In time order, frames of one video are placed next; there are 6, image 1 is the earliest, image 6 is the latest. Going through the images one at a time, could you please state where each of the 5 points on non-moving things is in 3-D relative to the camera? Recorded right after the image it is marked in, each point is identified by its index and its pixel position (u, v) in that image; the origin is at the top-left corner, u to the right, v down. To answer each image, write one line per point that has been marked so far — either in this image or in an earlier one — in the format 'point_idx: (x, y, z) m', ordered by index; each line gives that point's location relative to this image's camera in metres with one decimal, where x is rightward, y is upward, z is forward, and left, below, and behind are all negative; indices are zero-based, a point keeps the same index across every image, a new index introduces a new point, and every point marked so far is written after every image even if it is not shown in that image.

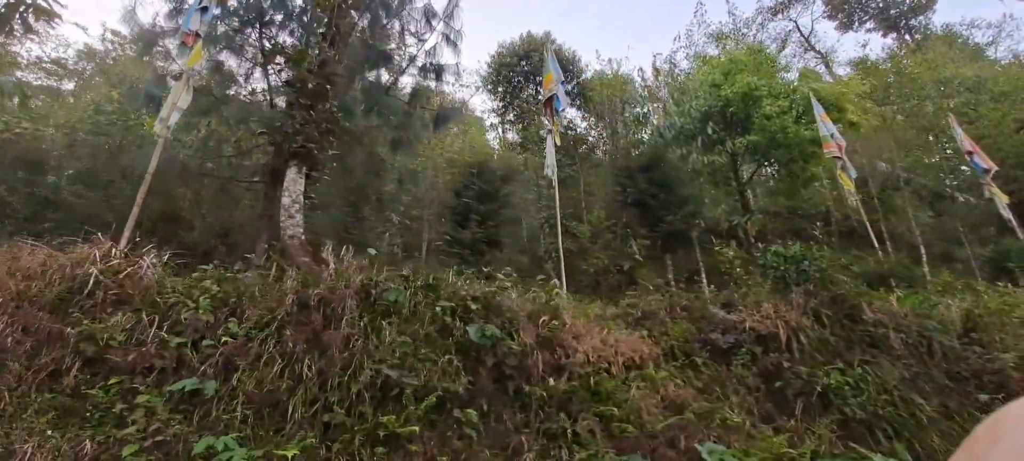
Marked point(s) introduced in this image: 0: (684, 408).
0: (+1.6, -1.7, +4.6) m
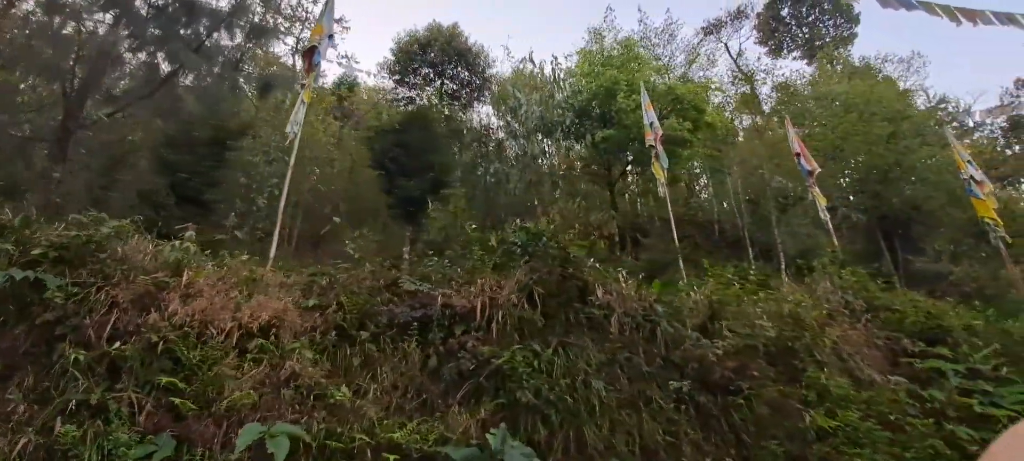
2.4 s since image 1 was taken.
0: (-1.8, -1.2, +3.9) m
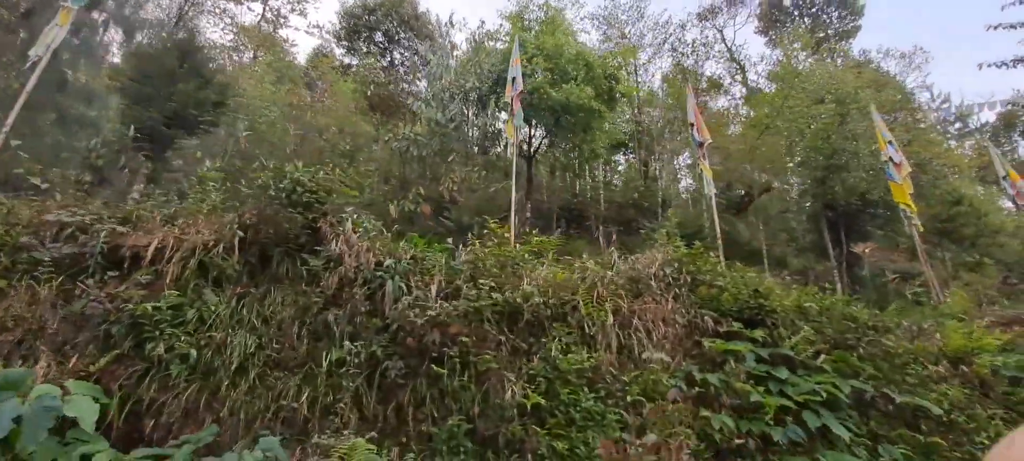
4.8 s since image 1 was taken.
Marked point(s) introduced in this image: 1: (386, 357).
0: (-4.6, -0.5, +3.2) m
1: (-1.1, -1.1, +4.1) m
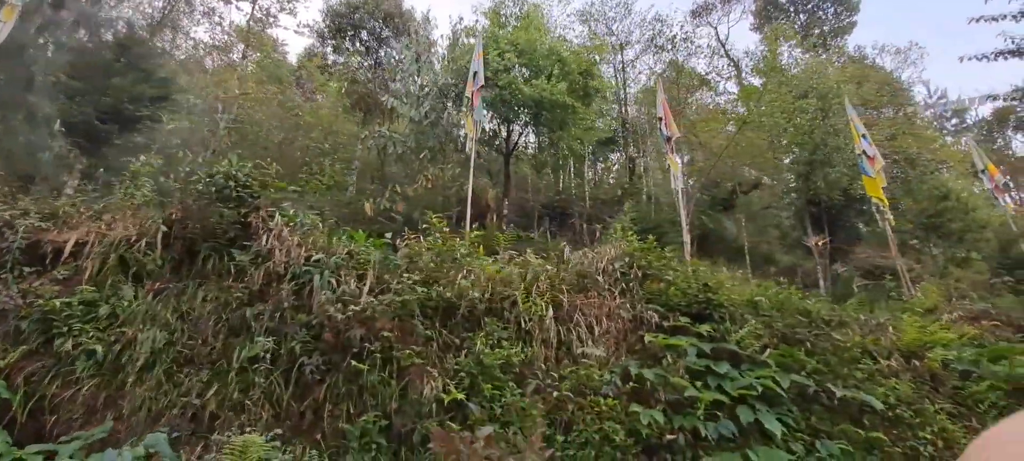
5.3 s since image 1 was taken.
0: (-5.3, -0.5, +3.2) m
1: (-1.7, -1.0, +4.1) m
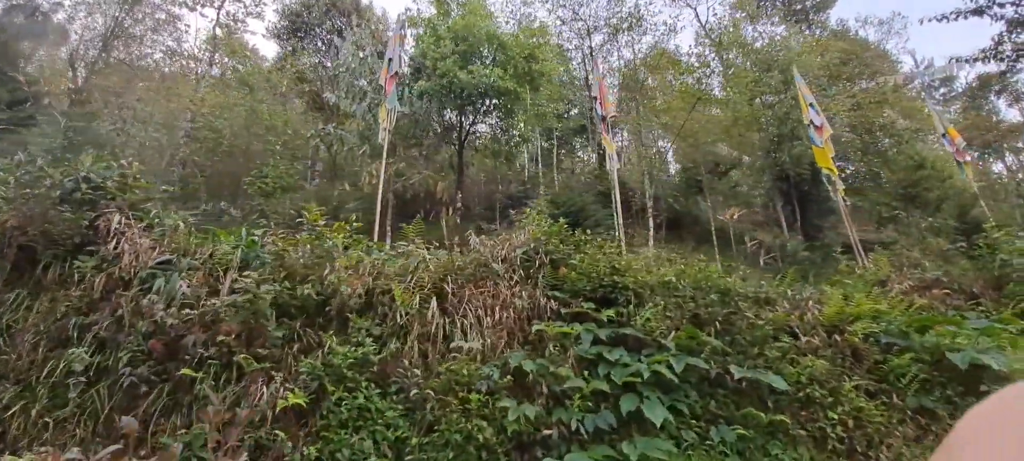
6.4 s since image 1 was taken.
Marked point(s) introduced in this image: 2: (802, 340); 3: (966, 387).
0: (-6.4, -0.7, +2.9) m
1: (-2.9, -1.0, +3.7) m
2: (+3.1, -1.2, +5.2) m
3: (+4.4, -1.5, +4.8) m
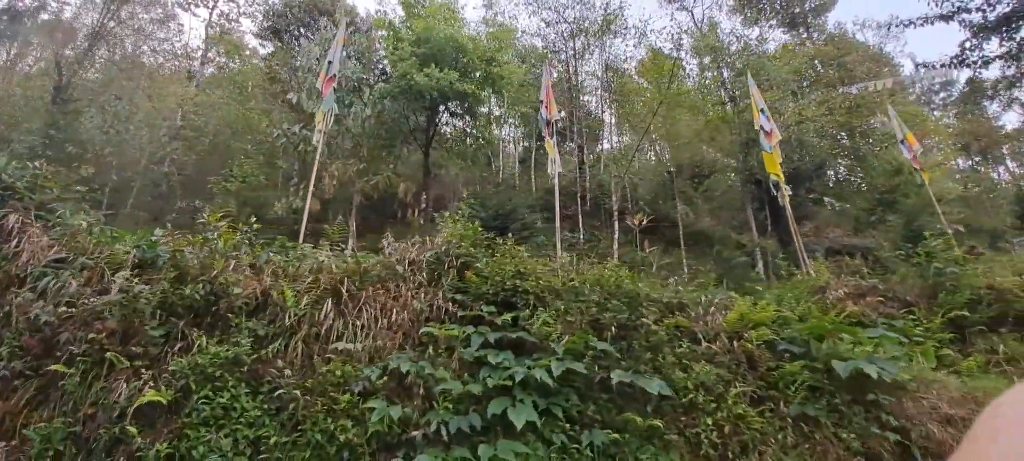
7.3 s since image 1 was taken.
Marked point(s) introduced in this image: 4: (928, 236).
0: (-7.5, -0.7, +3.0) m
1: (-4.0, -1.0, +3.9) m
2: (+2.1, -1.3, +5.3) m
3: (+3.4, -1.6, +4.8) m
4: (+7.3, -0.1, +8.5) m
